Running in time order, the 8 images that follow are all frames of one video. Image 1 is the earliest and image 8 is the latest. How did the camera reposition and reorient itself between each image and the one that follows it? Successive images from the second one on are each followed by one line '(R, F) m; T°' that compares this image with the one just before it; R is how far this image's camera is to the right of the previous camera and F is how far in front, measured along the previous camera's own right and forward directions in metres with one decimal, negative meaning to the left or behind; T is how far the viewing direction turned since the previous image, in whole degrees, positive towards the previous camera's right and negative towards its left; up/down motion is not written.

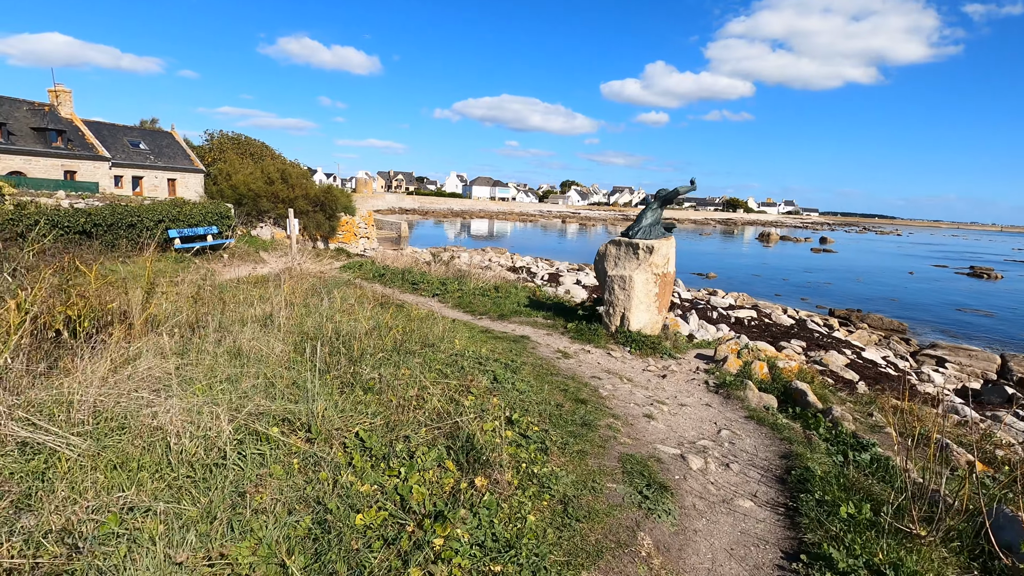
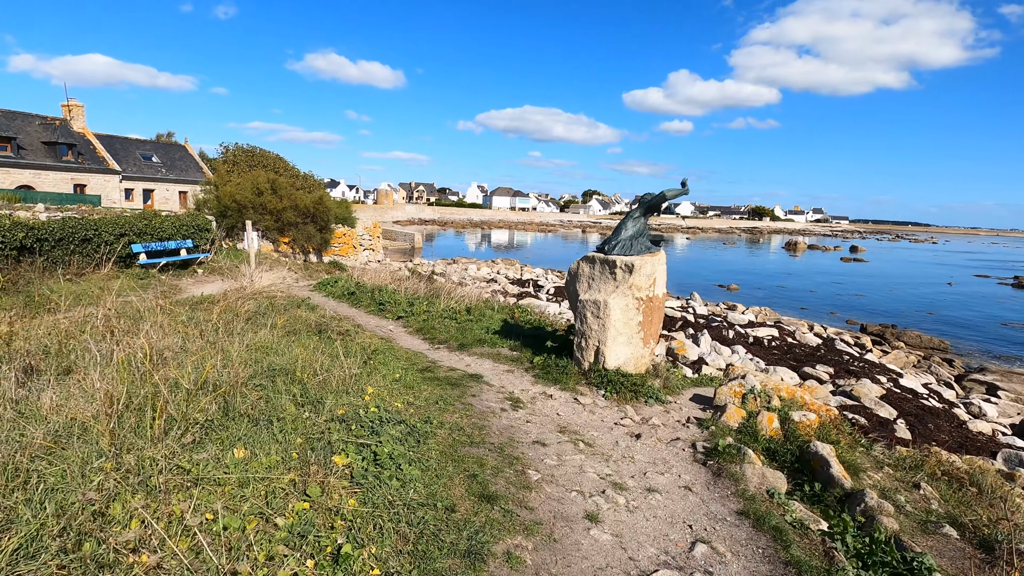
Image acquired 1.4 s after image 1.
(+0.9, +1.4) m; -2°
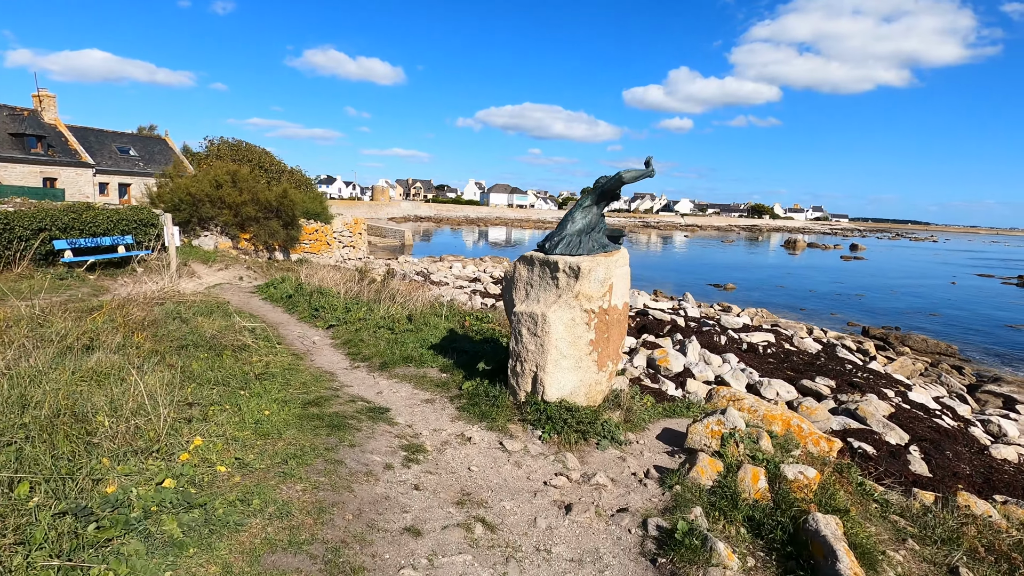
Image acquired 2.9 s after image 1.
(+0.8, +1.4) m; 0°
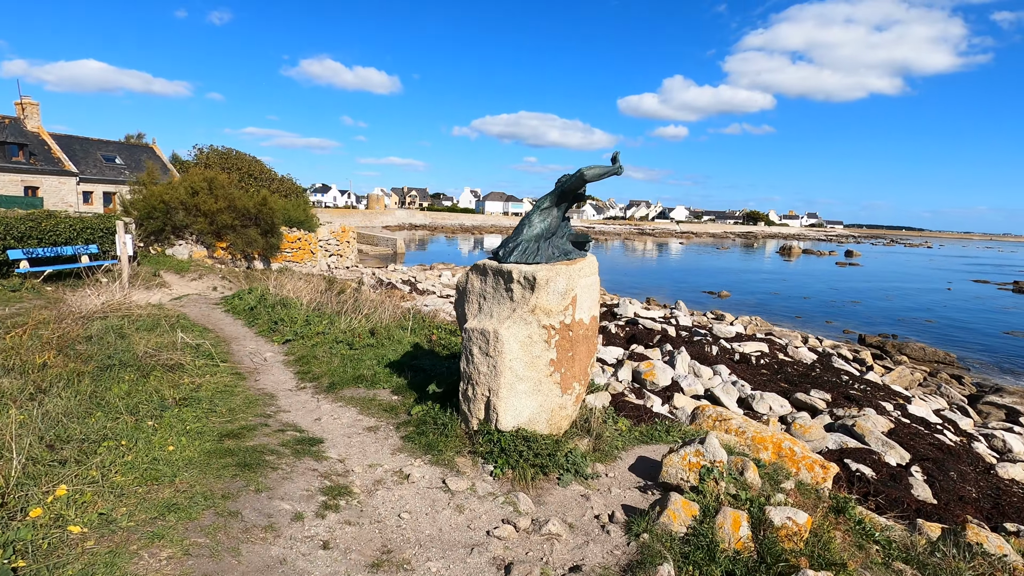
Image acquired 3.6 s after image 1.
(+0.4, +0.6) m; 0°
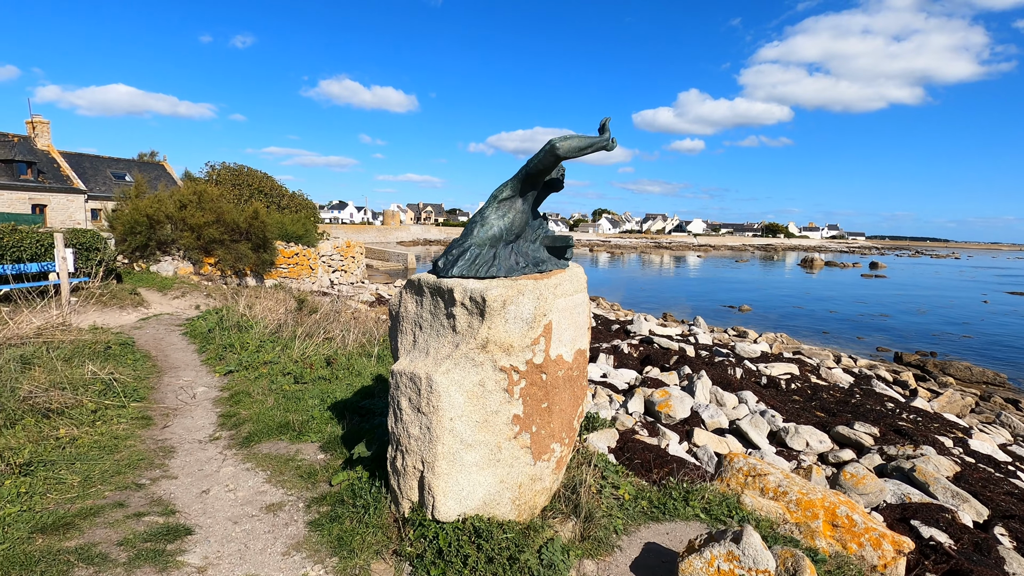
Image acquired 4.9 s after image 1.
(+0.4, +1.3) m; -2°
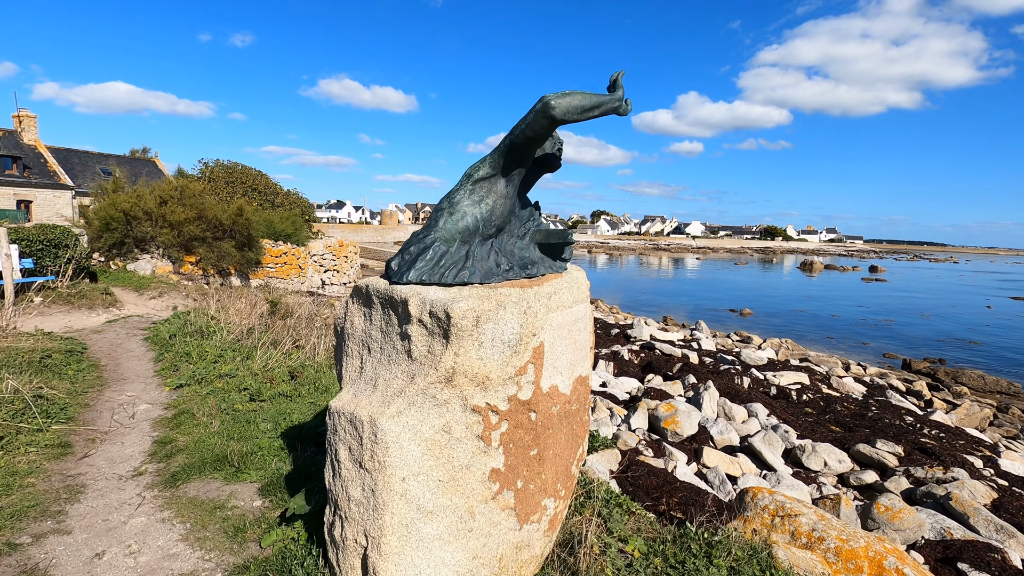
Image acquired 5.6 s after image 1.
(+0.1, +0.8) m; 0°
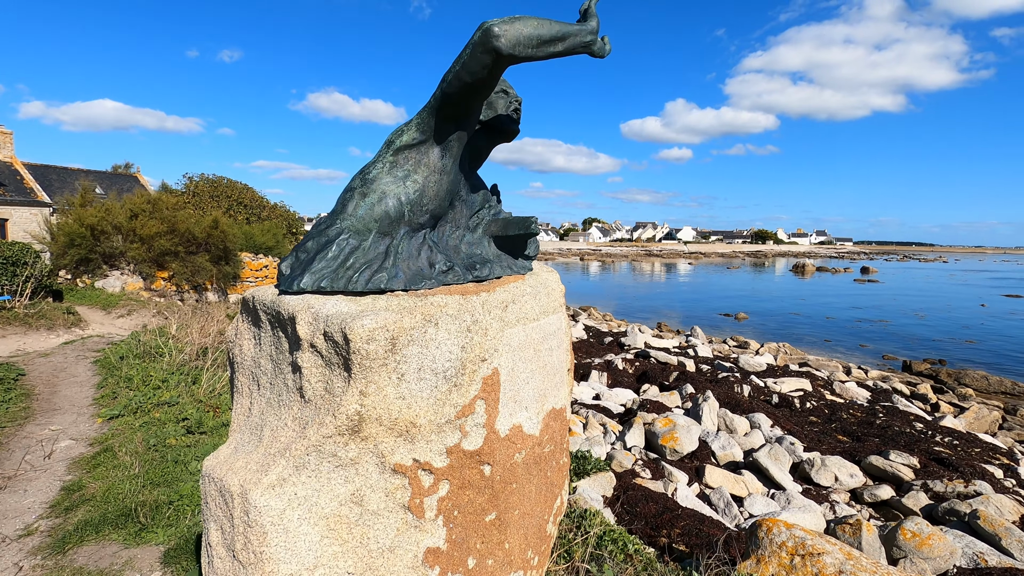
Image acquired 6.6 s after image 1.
(+0.2, +0.6) m; +1°
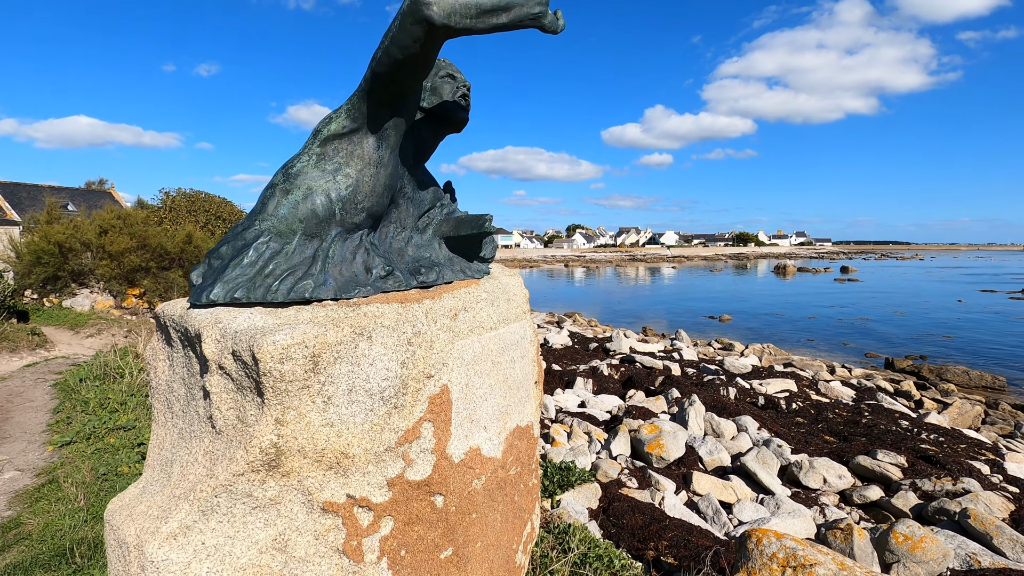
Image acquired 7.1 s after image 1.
(+0.1, +0.2) m; +2°
